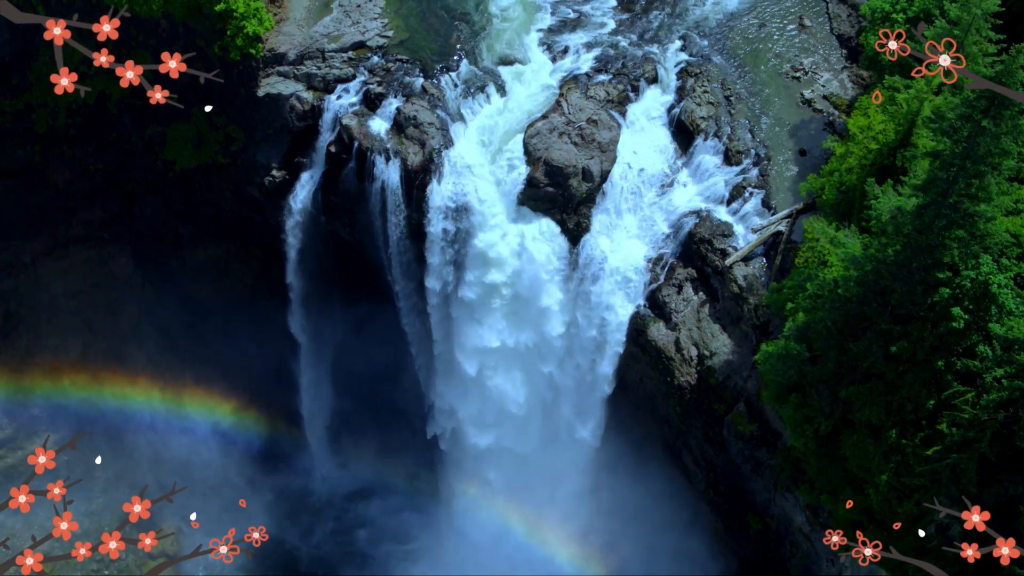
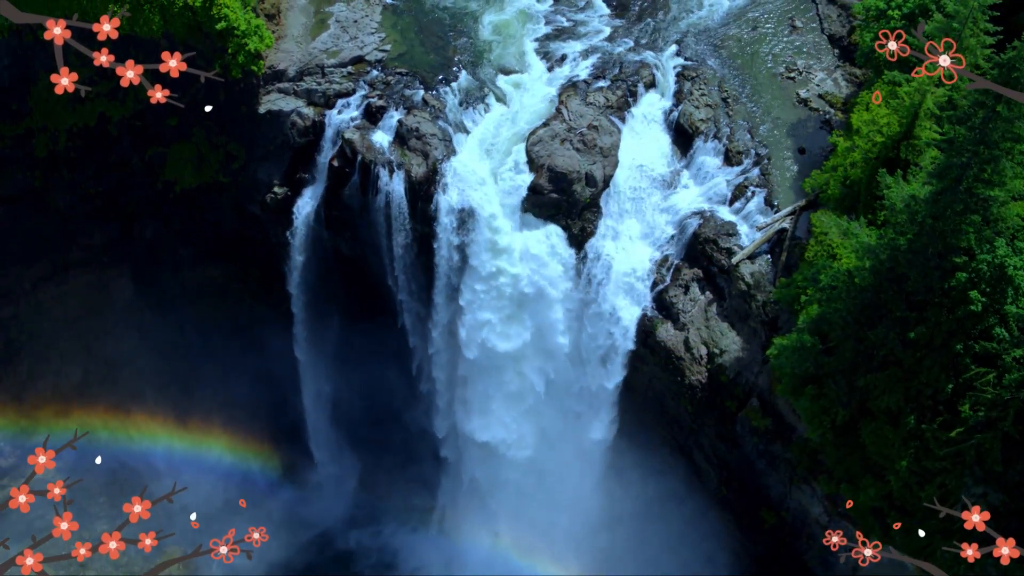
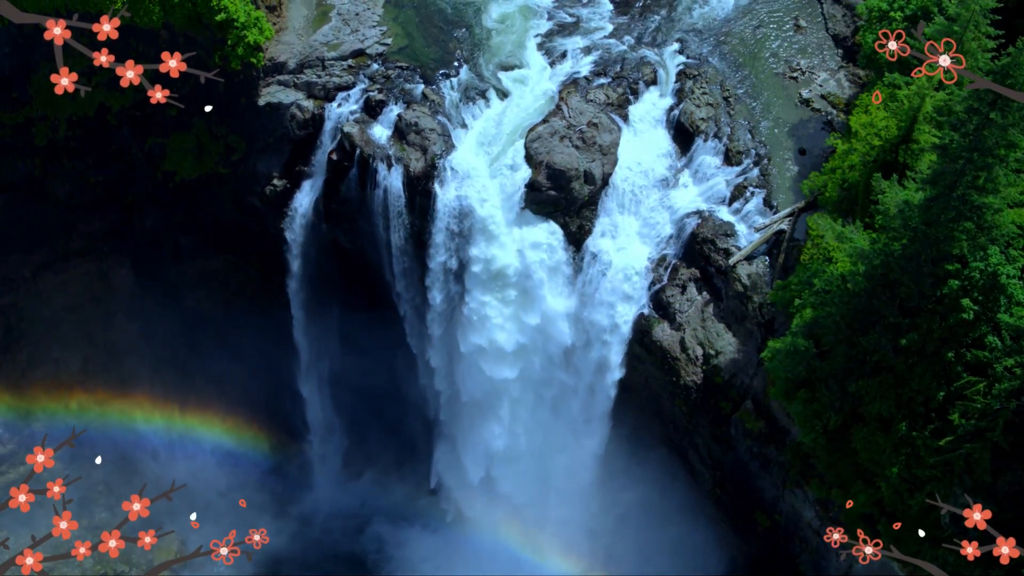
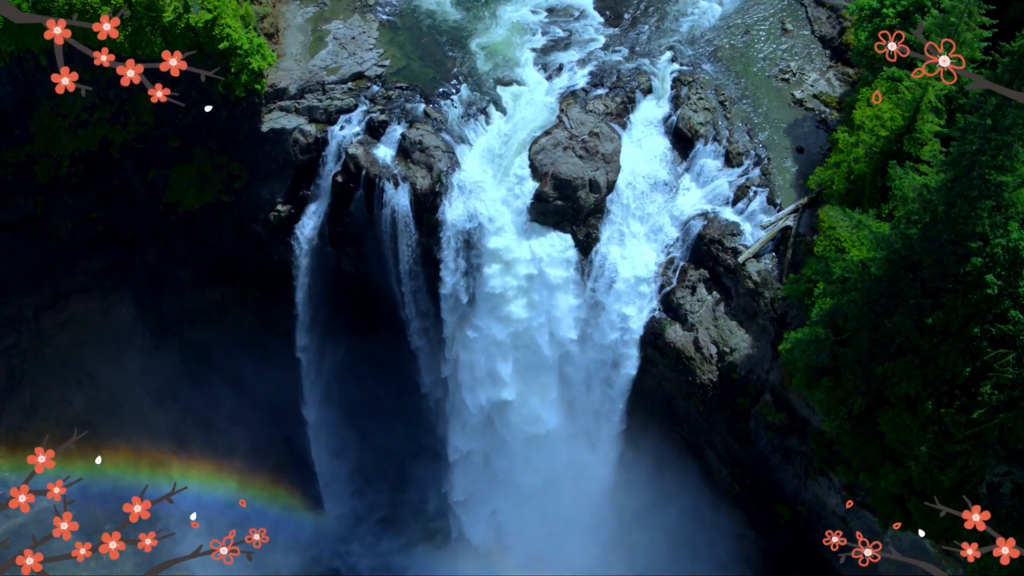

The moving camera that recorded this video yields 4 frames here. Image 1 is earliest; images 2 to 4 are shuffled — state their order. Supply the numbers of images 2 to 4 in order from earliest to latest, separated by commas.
3, 2, 4
